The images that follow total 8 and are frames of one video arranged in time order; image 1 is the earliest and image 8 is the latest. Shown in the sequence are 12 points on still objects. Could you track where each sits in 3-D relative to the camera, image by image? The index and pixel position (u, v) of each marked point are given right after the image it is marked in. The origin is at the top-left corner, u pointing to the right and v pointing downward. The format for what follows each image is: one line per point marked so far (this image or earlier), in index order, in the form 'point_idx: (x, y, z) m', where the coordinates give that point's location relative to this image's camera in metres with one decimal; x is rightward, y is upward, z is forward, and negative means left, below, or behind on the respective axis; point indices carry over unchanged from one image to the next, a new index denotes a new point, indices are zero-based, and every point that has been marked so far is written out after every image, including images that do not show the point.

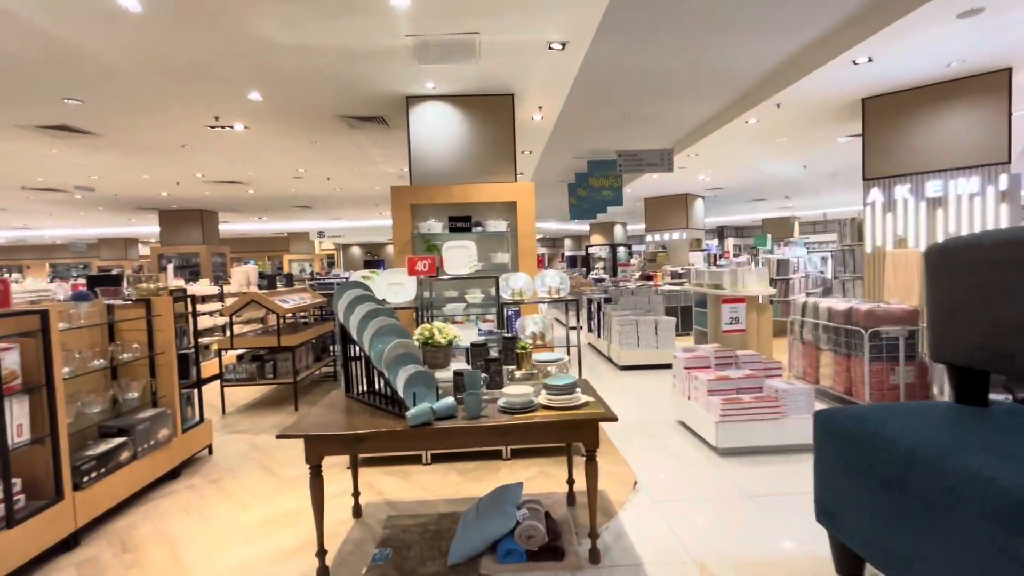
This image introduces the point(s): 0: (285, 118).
0: (-2.8, +2.1, +5.8) m
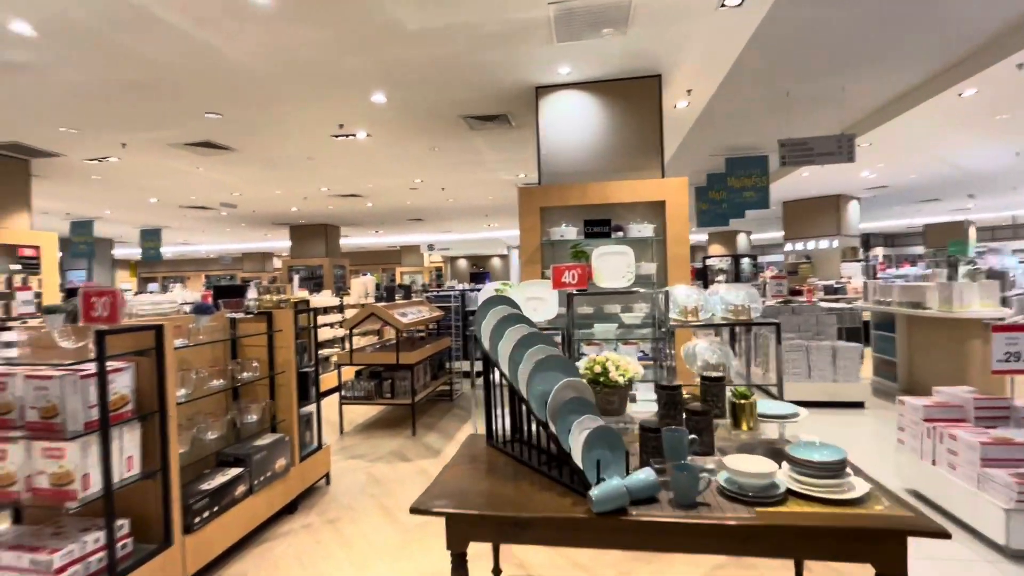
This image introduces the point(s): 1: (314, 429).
0: (-1.2, +1.9, +5.5) m
1: (-1.5, -1.1, +3.6) m
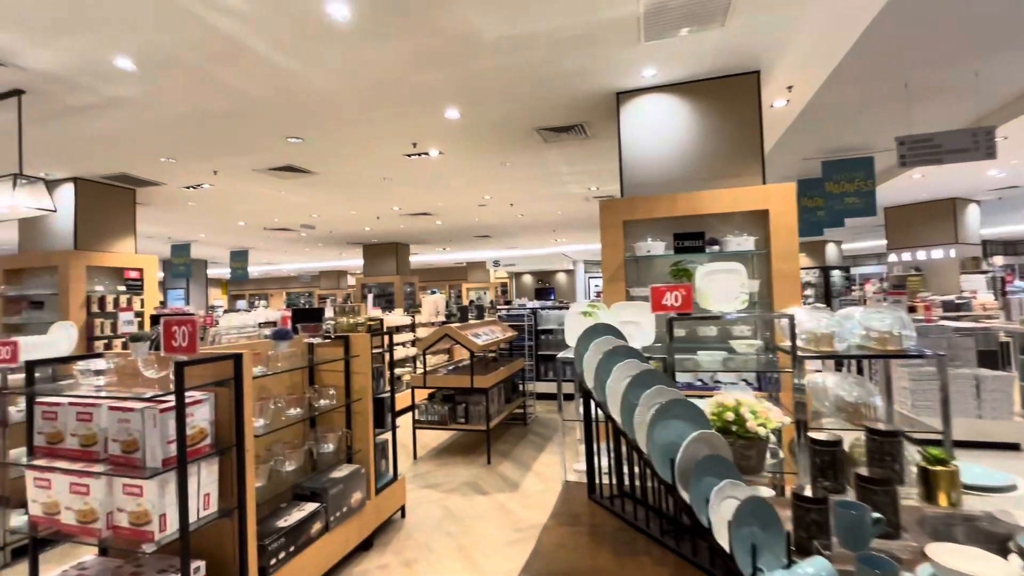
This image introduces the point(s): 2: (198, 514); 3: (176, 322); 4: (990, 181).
0: (-0.4, +1.7, +5.4) m
1: (-0.9, -1.2, +3.5) m
2: (-1.3, -0.9, +2.0) m
3: (-1.4, -0.1, +1.9) m
4: (+8.4, +1.9, +8.4) m
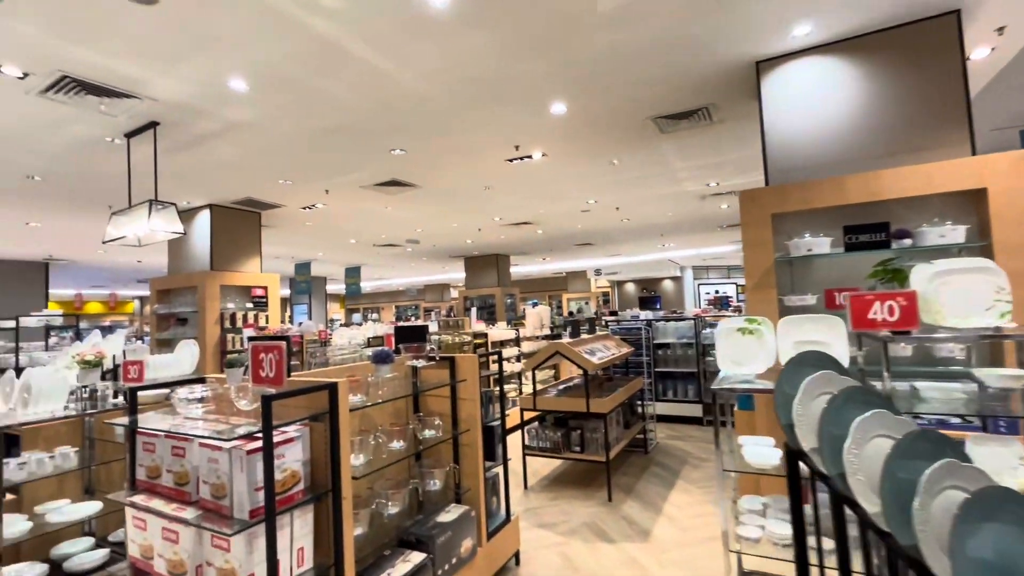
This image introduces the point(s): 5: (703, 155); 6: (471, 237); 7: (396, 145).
0: (+0.8, +1.6, +4.9) m
1: (-0.1, -1.3, +3.0) m
2: (-0.8, -1.0, +1.7) m
3: (-0.9, -0.2, +1.7) m
4: (+9.9, +1.9, +6.1) m
5: (+2.3, +1.6, +5.9) m
6: (-0.9, +1.1, +10.7) m
7: (-1.2, +1.5, +5.0) m
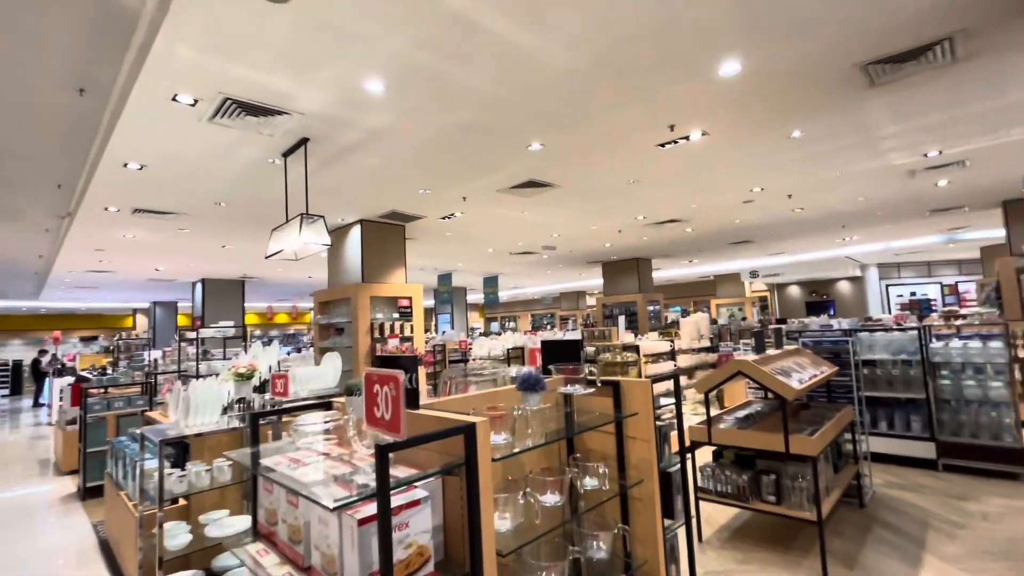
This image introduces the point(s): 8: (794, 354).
0: (+2.1, +1.6, +4.0) m
1: (+0.8, -1.3, +2.3) m
2: (-0.2, -1.0, +1.2) m
3: (-0.3, -0.2, +1.2) m
4: (+11.2, +2.1, +2.6) m
5: (+3.8, +1.6, +4.4) m
6: (+2.1, +1.0, +10.0) m
7: (+0.2, +1.4, +4.6) m
8: (+2.3, -0.5, +4.0) m
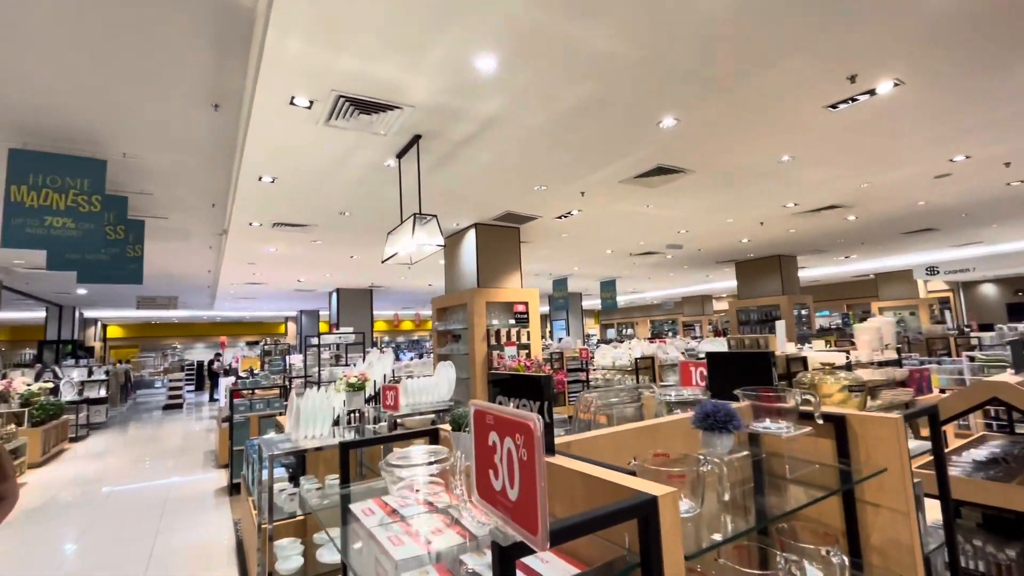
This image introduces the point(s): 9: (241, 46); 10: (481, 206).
0: (+2.9, +1.6, +2.9) m
1: (+1.4, -1.3, +1.5) m
2: (+0.1, -1.0, +0.7) m
3: (0.0, -0.2, +0.7) m
4: (+11.5, +2.3, -0.5) m
5: (+4.7, +1.7, +2.9) m
6: (+4.3, +1.0, +8.7) m
7: (+1.2, +1.4, +3.9) m
8: (+3.2, -0.5, +2.8) m
9: (-1.8, +1.6, +3.2) m
10: (-0.4, +1.1, +6.2) m
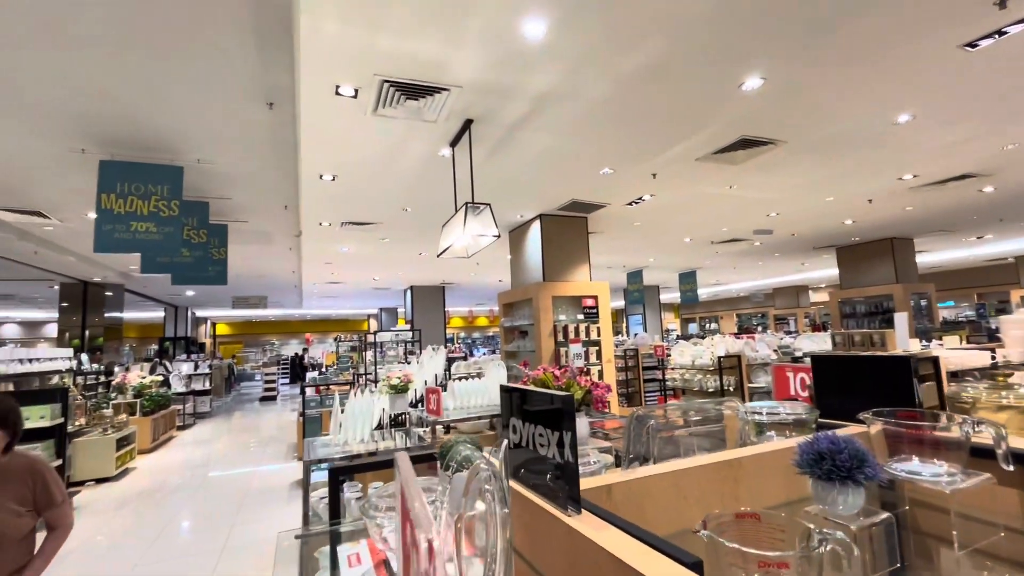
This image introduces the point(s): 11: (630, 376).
0: (+3.1, +1.7, +2.1) m
1: (+1.5, -1.2, +1.0) m
2: (0.0, -1.0, +0.4) m
3: (-0.1, -0.2, +0.4) m
4: (+11.0, +2.6, -2.6) m
5: (+4.9, +1.8, +1.8) m
6: (+5.4, +1.2, +7.6) m
7: (+1.6, +1.5, +3.3) m
8: (+3.4, -0.4, +1.9) m
9: (-1.5, +1.6, +3.2) m
10: (+0.4, +1.1, +5.9) m
11: (+2.2, -1.6, +8.9) m
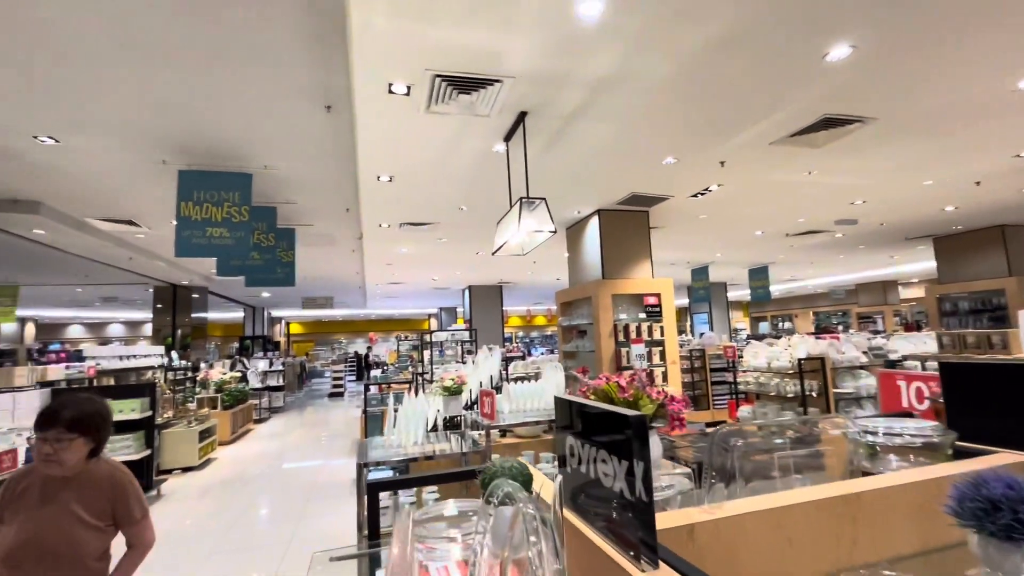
0: (+3.3, +1.8, +1.5) m
1: (+1.5, -1.2, +0.7) m
2: (+0.1, -0.9, +0.2) m
3: (0.0, -0.2, +0.3) m
4: (+10.6, +2.7, -4.1) m
5: (+5.1, +1.9, +1.1) m
6: (+6.3, +1.2, +6.8) m
7: (+2.0, +1.5, +2.9) m
8: (+3.6, -0.3, +1.4) m
9: (-1.1, +1.6, +3.2) m
10: (+1.0, +1.2, +5.6) m
11: (+3.2, -1.6, +8.4) m
